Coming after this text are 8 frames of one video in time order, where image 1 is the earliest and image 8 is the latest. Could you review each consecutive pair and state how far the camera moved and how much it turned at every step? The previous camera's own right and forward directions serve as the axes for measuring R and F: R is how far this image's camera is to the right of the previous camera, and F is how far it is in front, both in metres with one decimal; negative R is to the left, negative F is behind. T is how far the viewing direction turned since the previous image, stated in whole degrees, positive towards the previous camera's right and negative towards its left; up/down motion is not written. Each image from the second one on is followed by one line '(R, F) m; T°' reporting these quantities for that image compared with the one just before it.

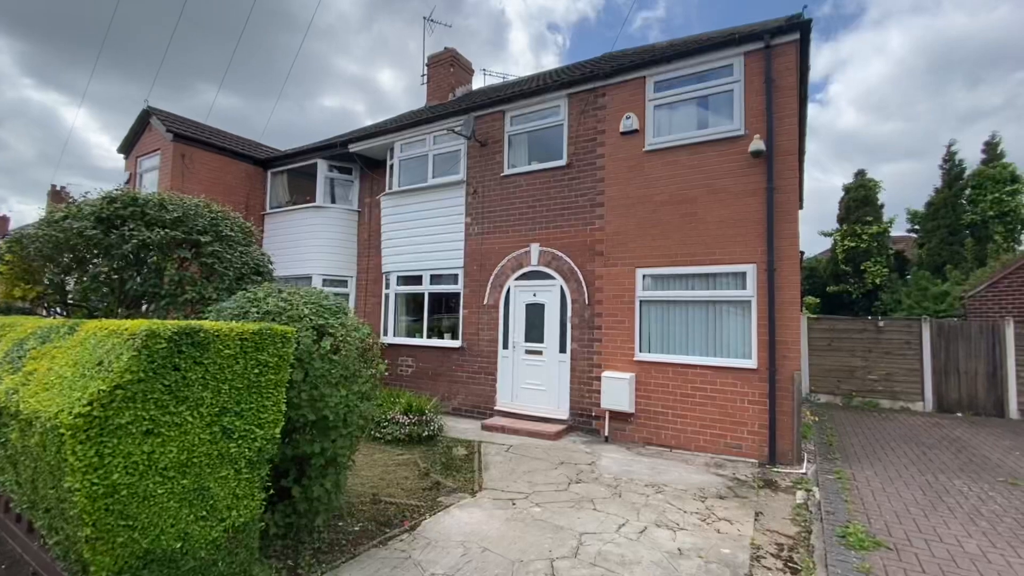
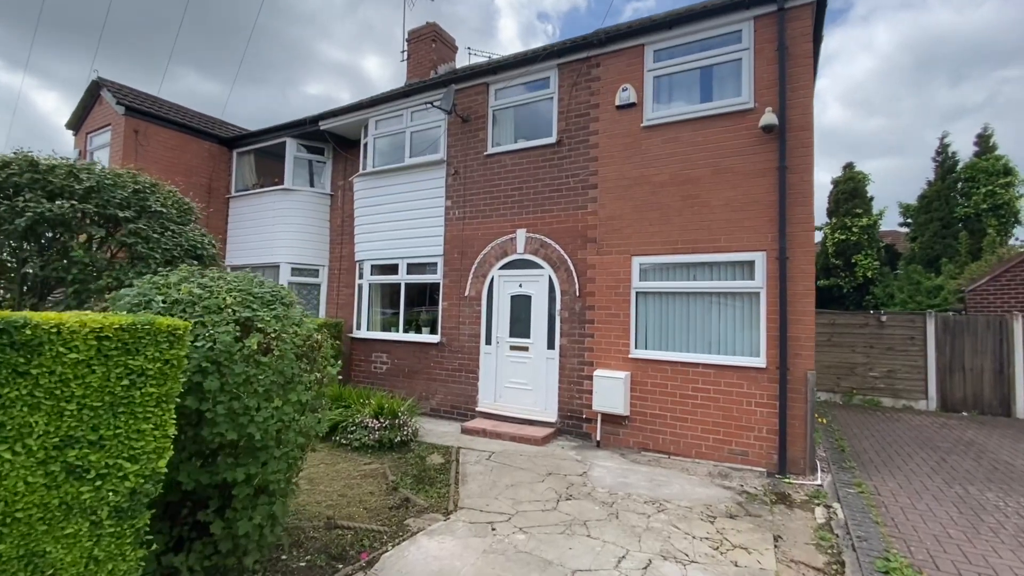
(+0.1, +0.8) m; +2°
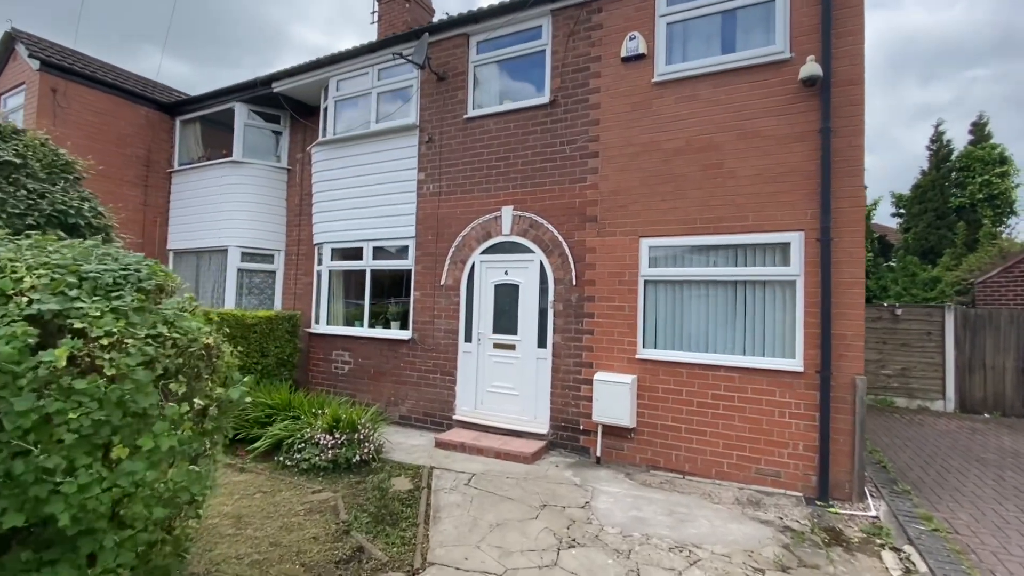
(-0.1, +1.3) m; +2°
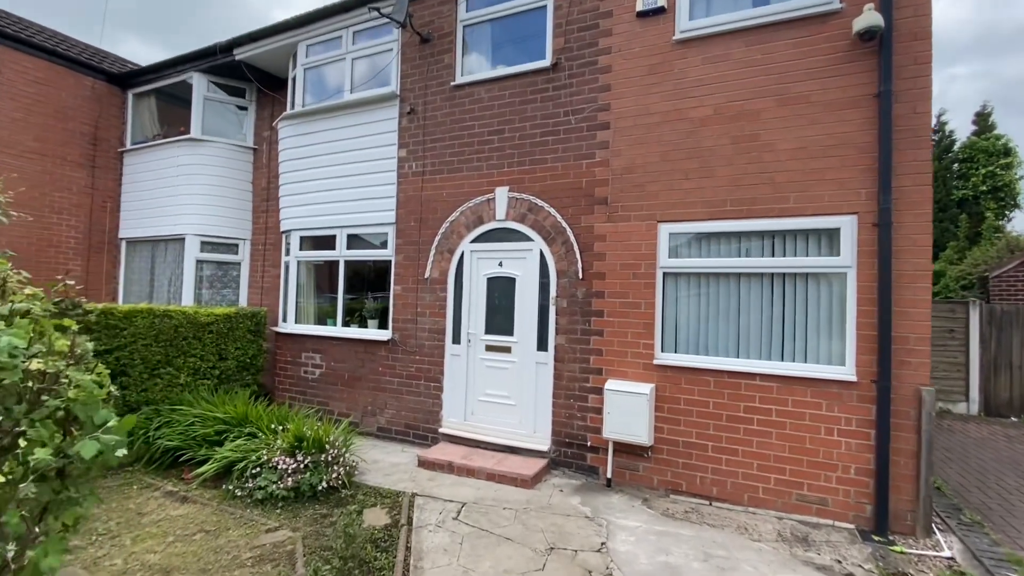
(-0.1, +0.9) m; +2°
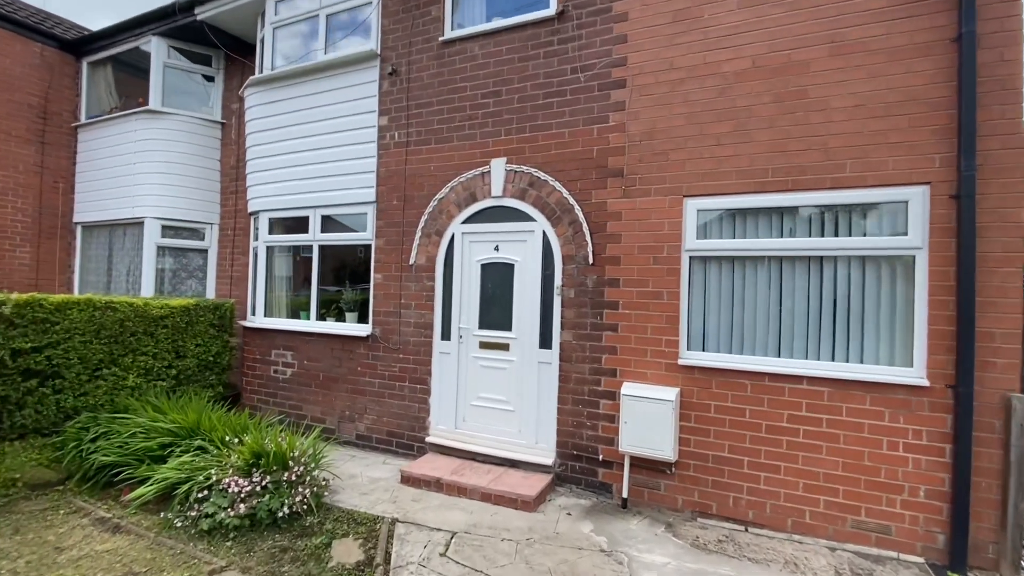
(-0.1, +0.8) m; +1°
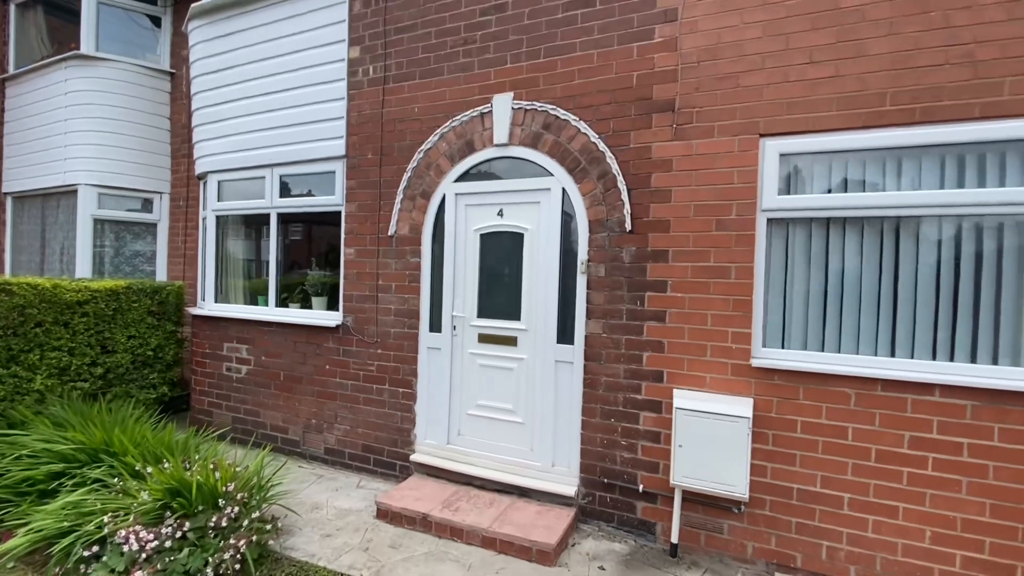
(-0.1, +1.2) m; +1°
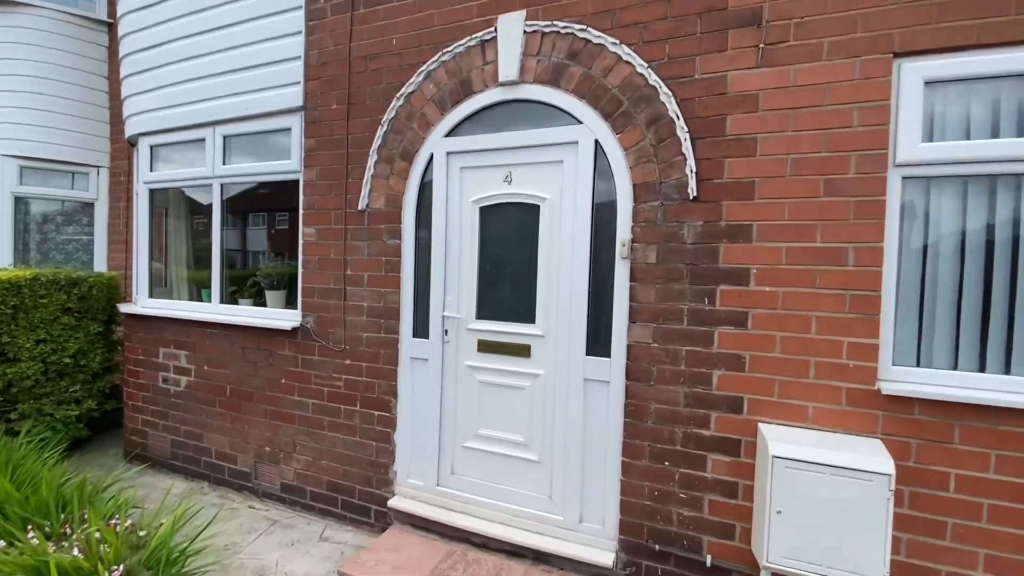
(-0.1, +1.0) m; +1°
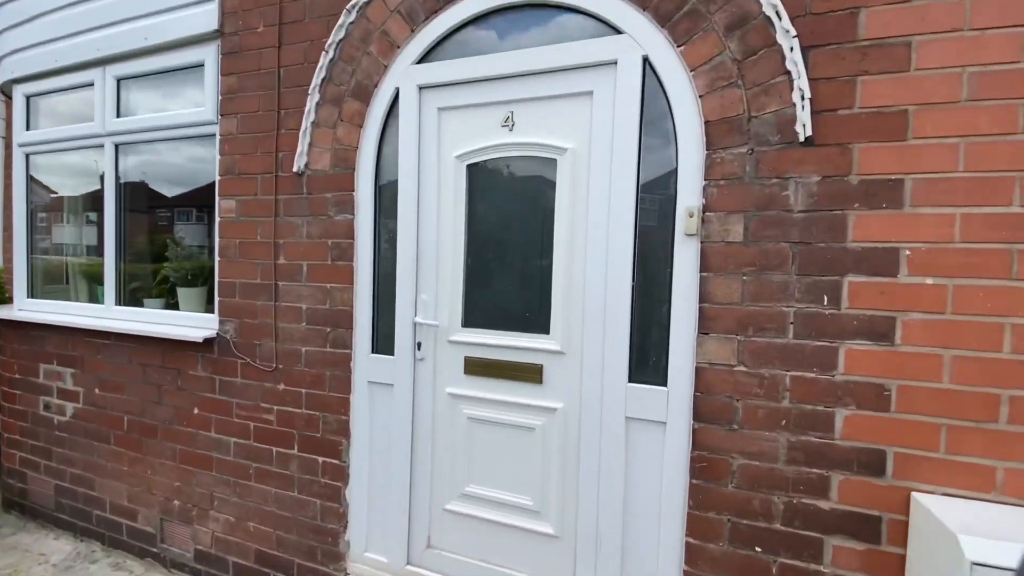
(-0.1, +0.9) m; +3°
